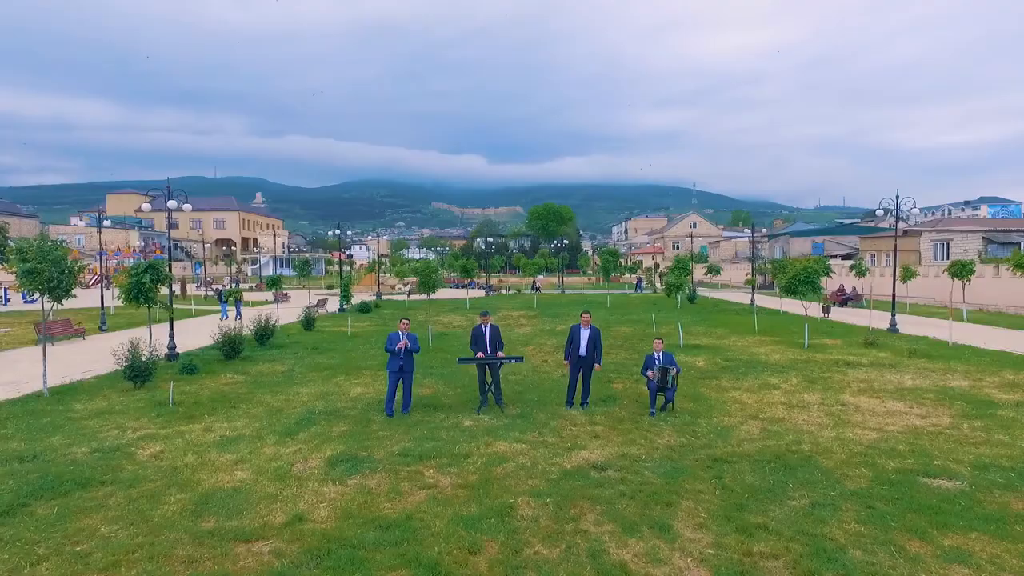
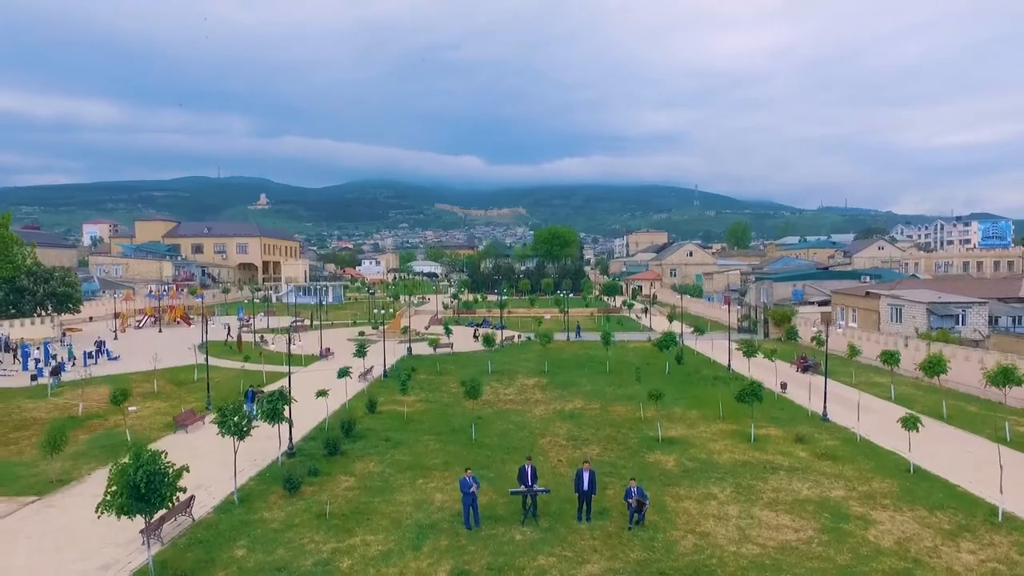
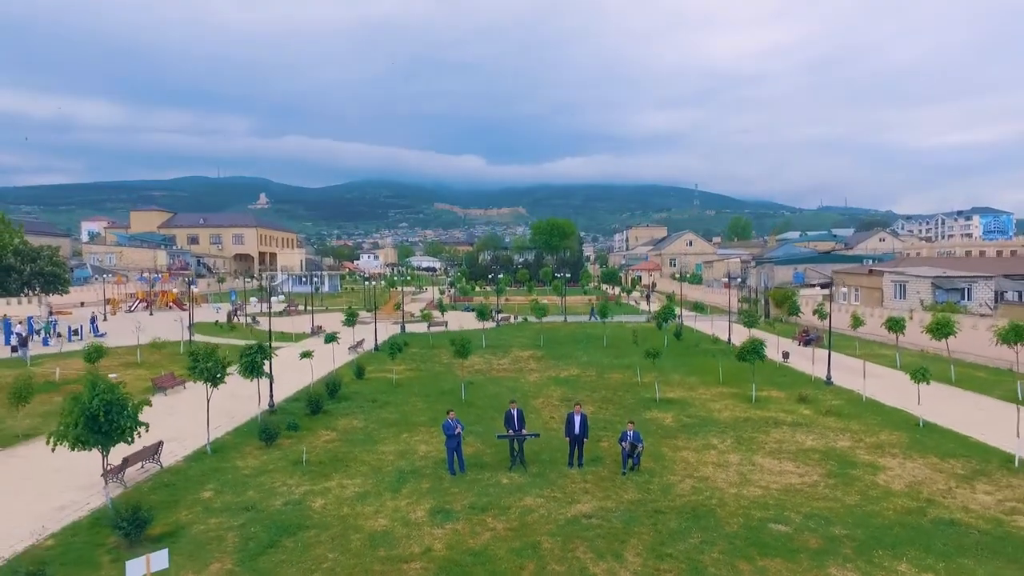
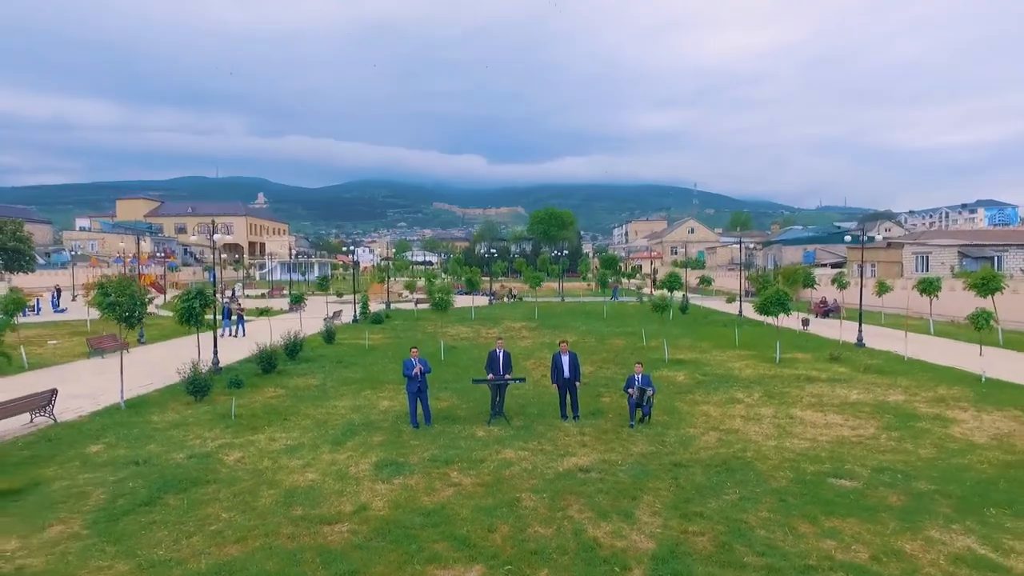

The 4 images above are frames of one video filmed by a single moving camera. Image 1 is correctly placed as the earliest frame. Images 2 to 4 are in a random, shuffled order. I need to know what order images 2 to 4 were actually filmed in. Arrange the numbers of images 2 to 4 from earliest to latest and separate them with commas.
4, 3, 2
